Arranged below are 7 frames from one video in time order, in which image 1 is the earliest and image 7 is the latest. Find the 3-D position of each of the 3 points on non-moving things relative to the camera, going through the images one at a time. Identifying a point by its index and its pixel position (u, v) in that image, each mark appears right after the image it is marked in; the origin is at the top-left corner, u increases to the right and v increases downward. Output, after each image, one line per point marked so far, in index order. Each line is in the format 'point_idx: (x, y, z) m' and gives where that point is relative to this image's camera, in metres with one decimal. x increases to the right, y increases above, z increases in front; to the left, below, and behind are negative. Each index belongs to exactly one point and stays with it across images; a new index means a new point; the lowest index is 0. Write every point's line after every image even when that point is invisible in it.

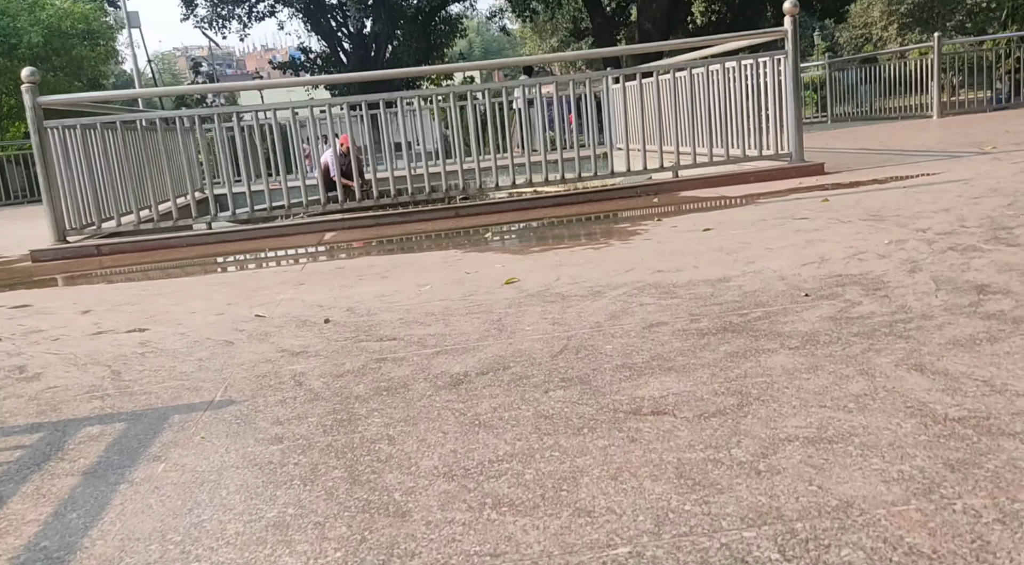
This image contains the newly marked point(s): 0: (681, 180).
0: (+0.8, +0.5, +4.8) m
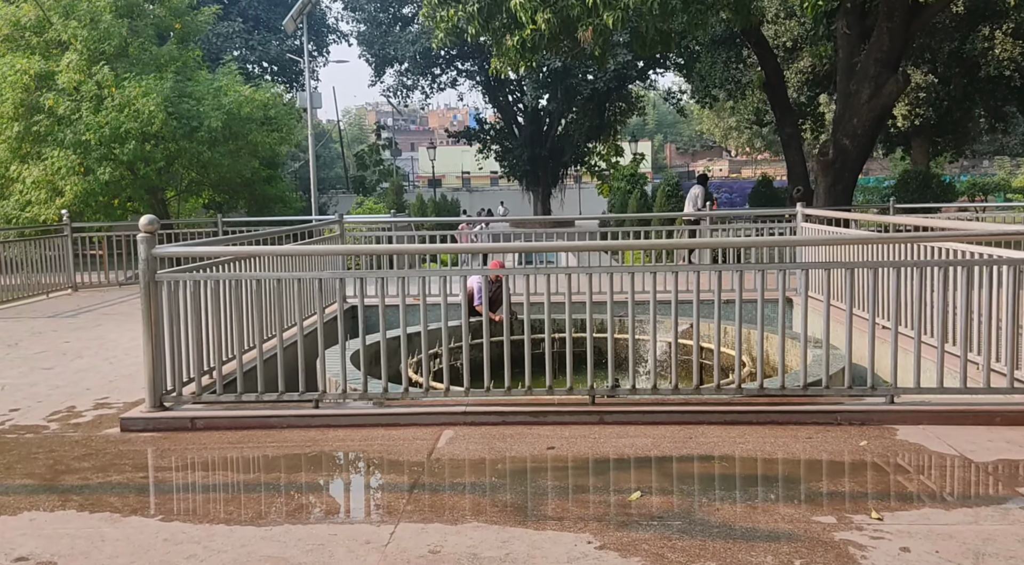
0: (+1.5, -0.5, +3.7) m
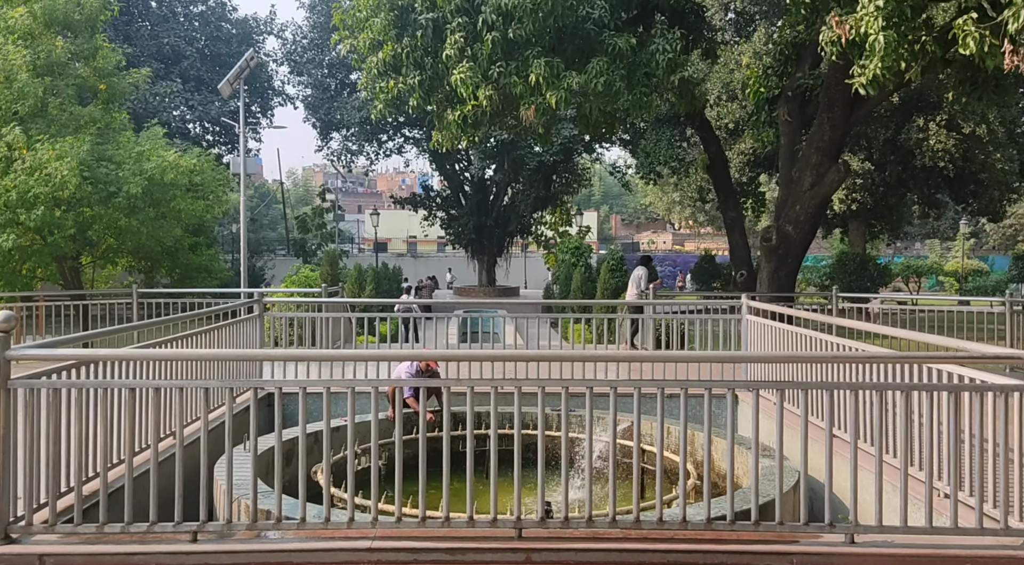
0: (+1.2, -0.9, +3.3) m
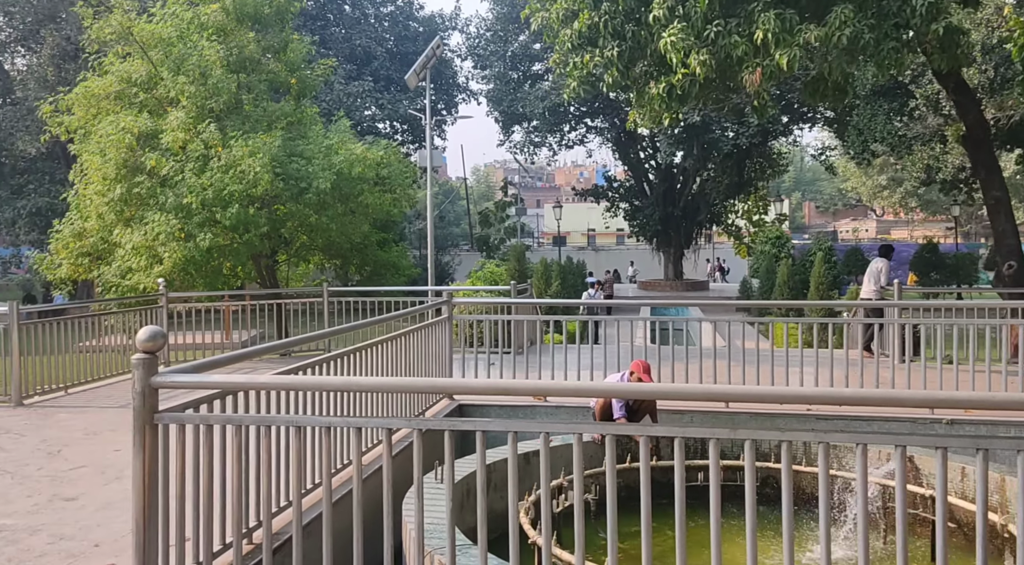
0: (+1.9, -0.9, +2.0) m
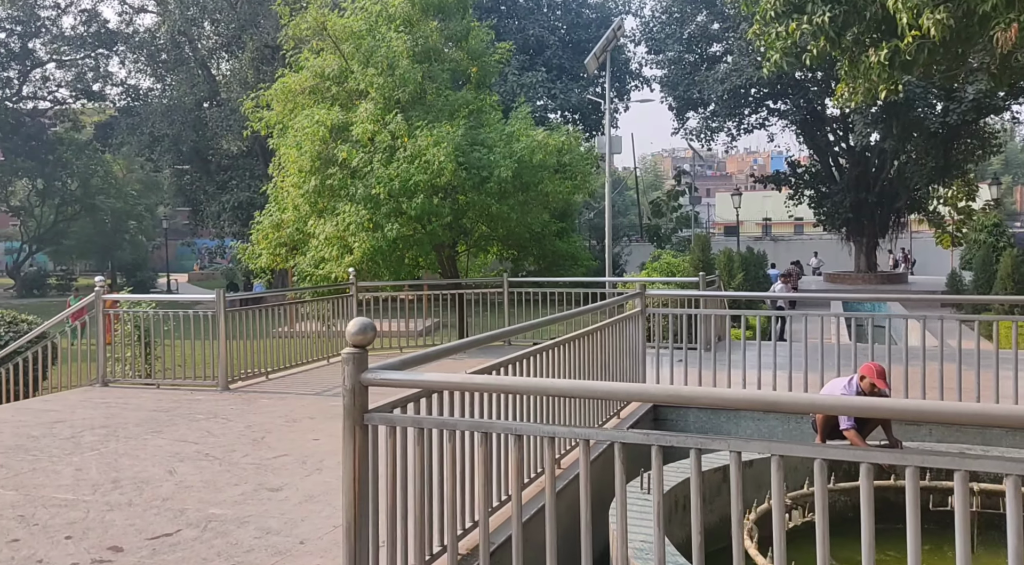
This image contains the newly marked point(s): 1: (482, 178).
0: (+2.4, -1.0, +1.1) m
1: (-0.4, +1.5, +13.8) m
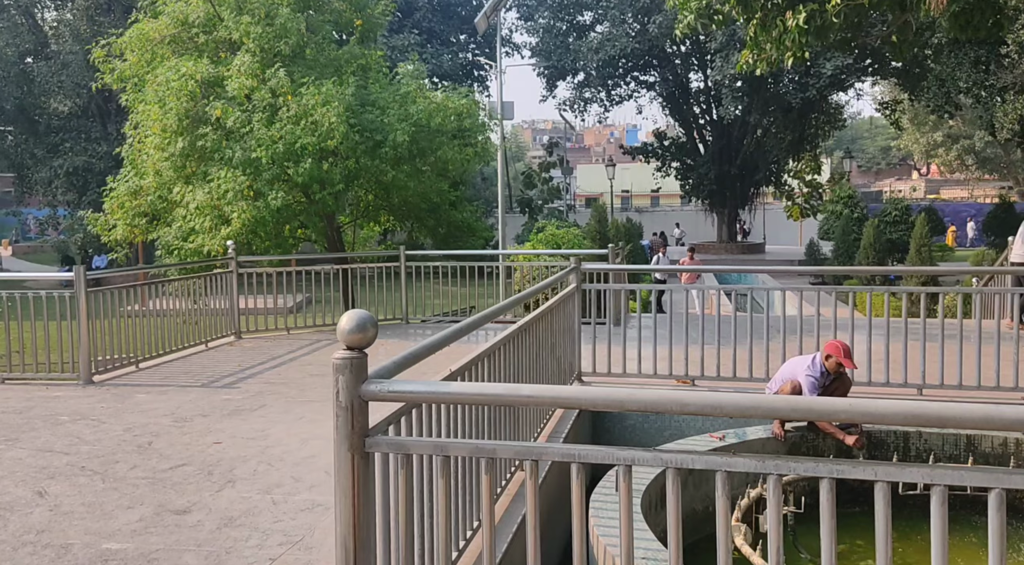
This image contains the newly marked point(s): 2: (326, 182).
0: (+3.3, -1.0, +0.5) m
1: (-1.7, +1.8, +12.5) m
2: (-2.7, +1.4, +13.5) m
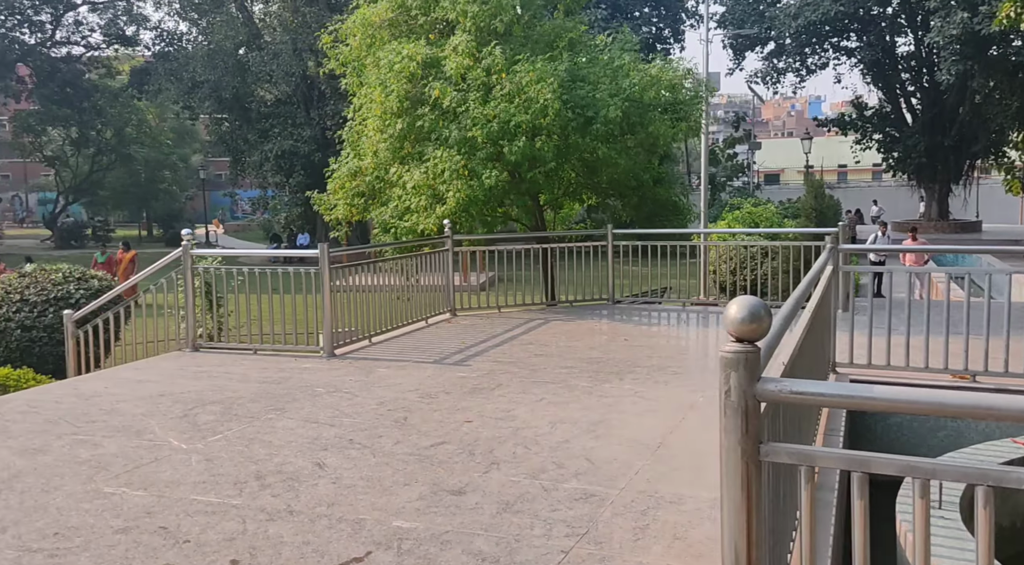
0: (+4.1, -1.0, -0.5) m
1: (+1.2, +2.1, +12.1) m
2: (+0.5, +1.7, +13.3) m
